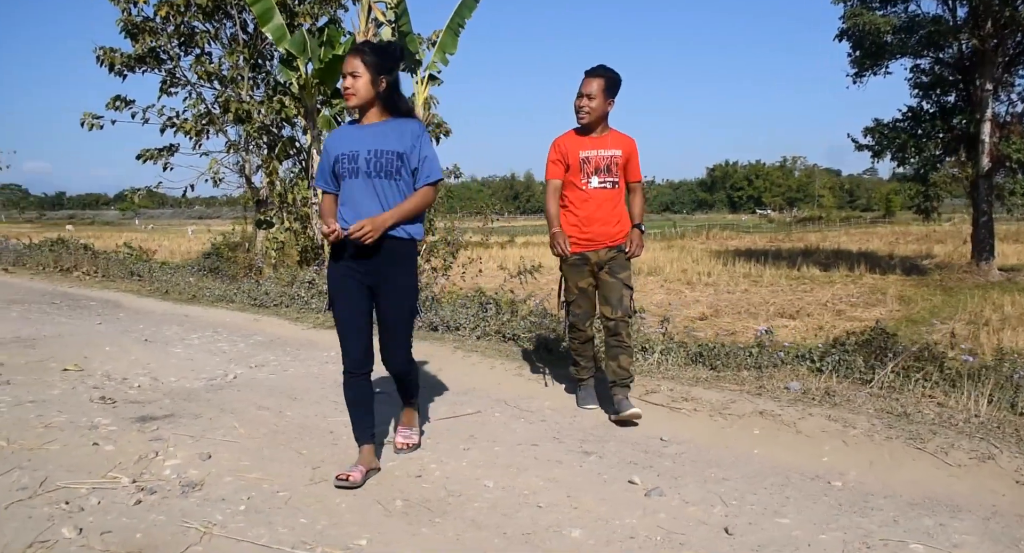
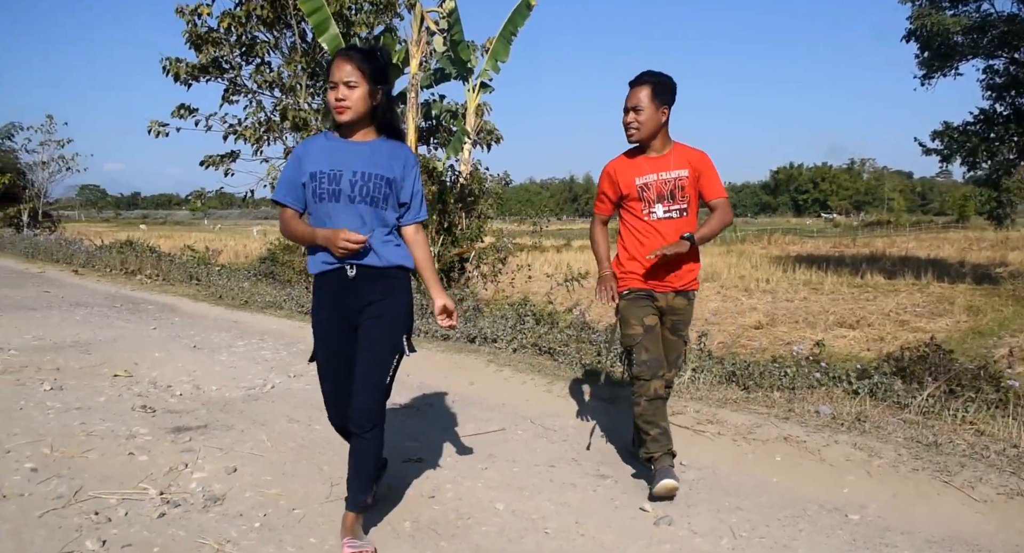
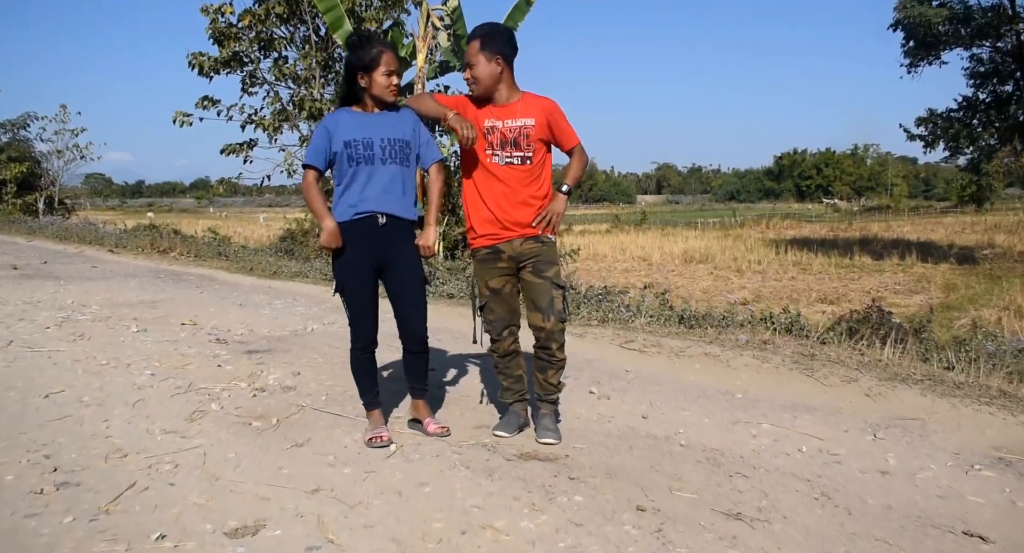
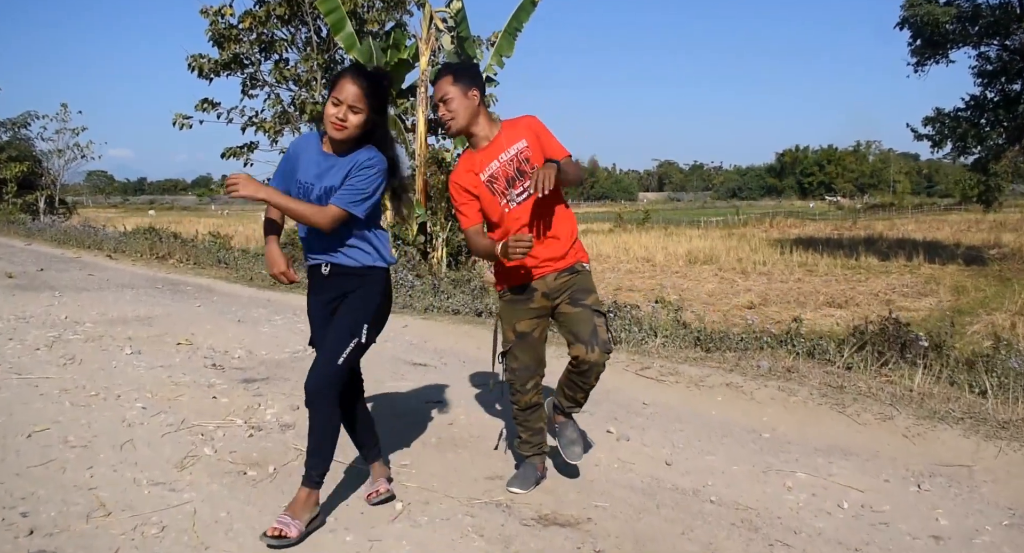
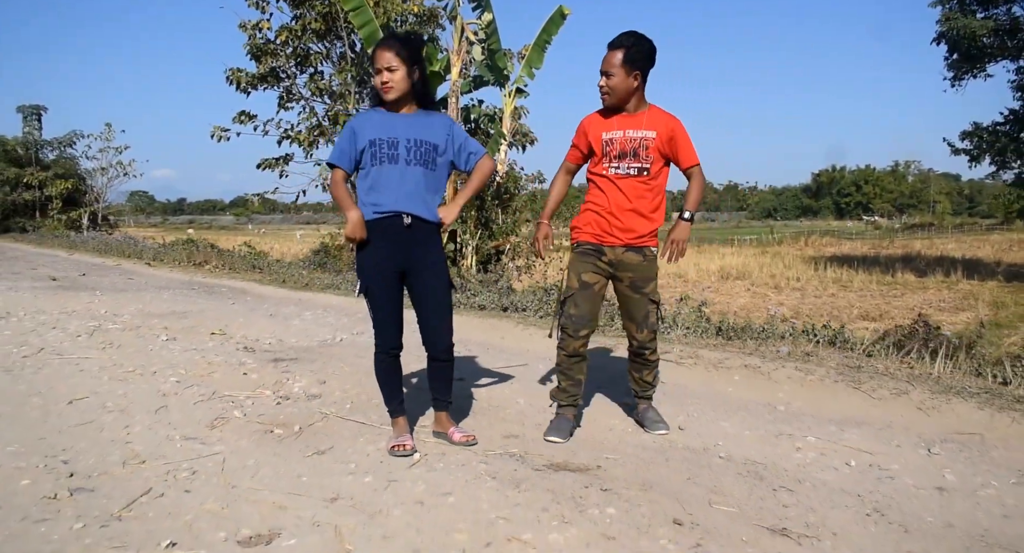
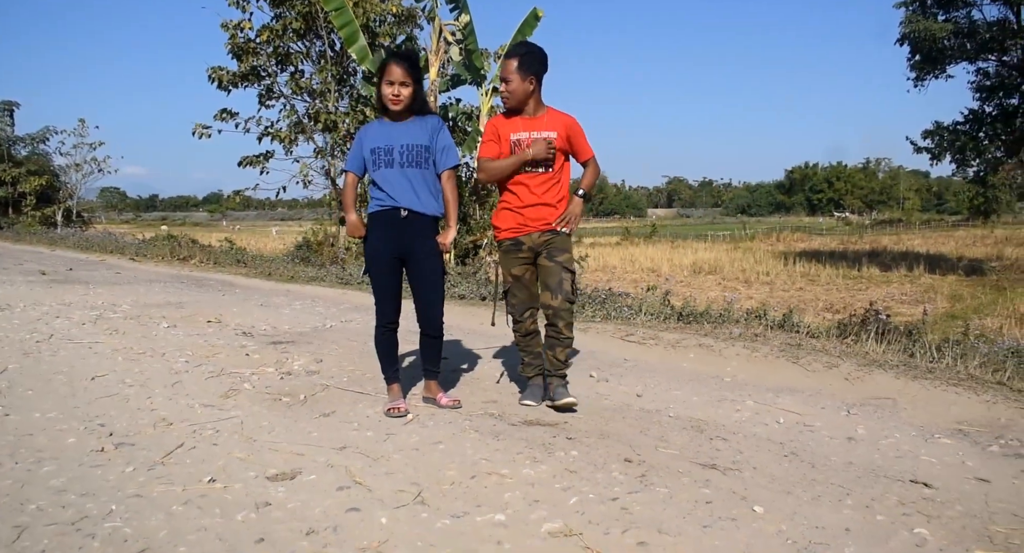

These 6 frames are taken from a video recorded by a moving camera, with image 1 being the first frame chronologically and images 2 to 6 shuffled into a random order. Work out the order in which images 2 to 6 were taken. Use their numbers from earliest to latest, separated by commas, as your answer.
2, 5, 6, 3, 4
